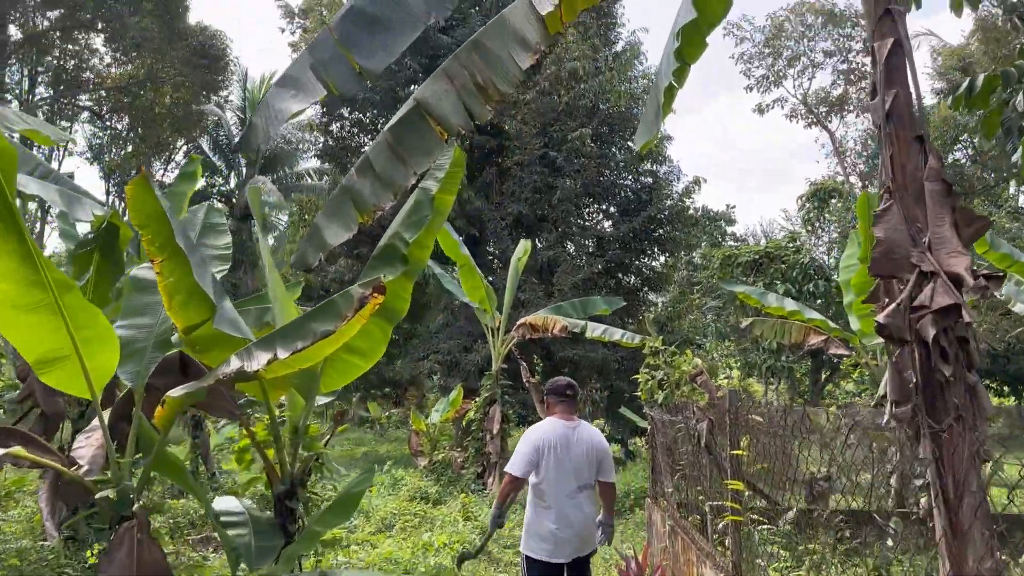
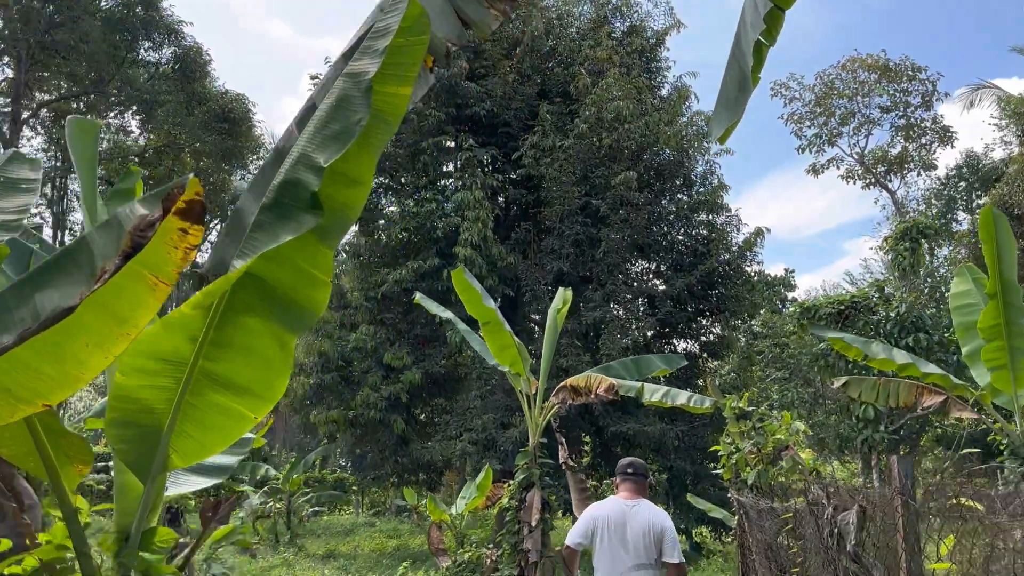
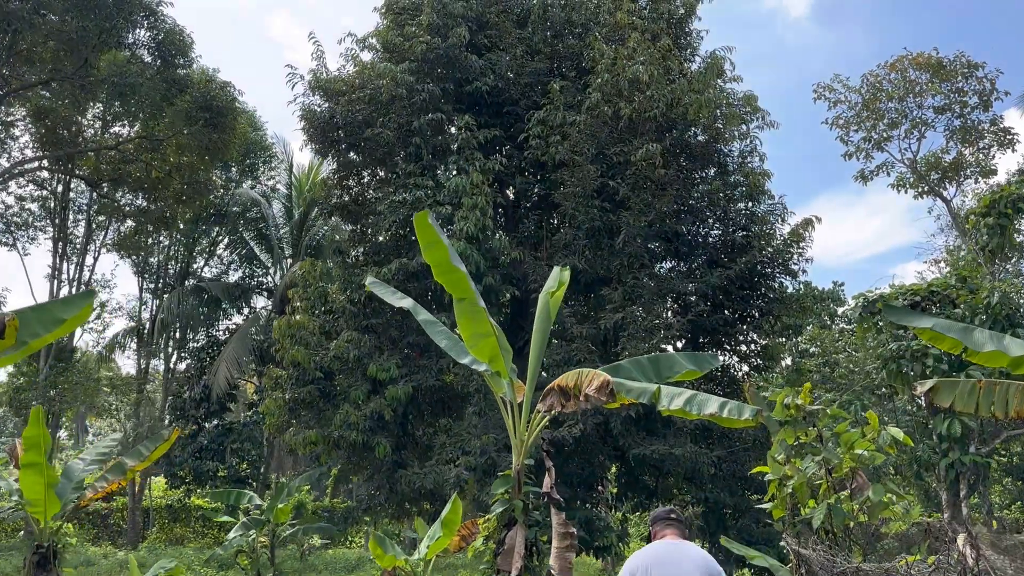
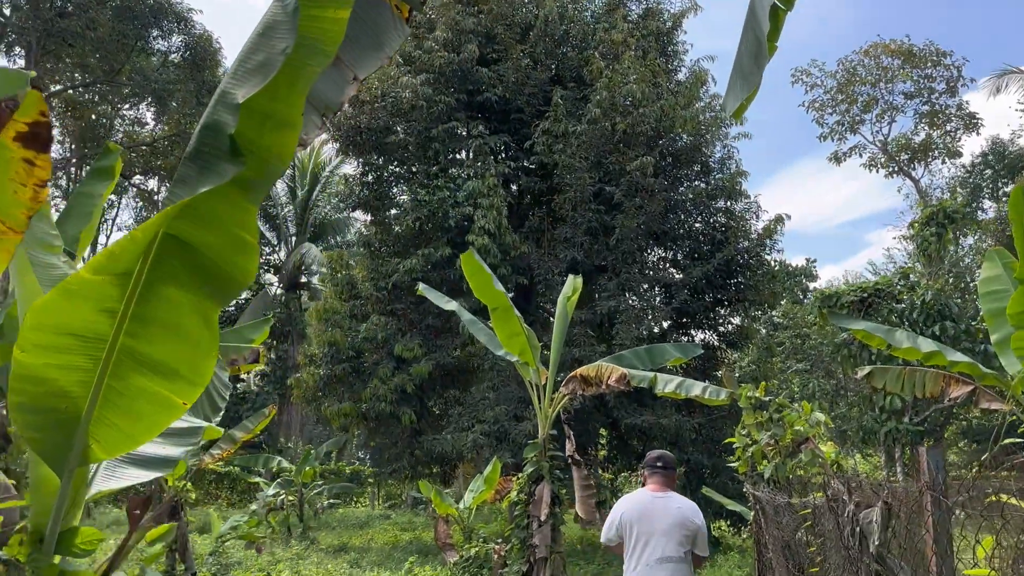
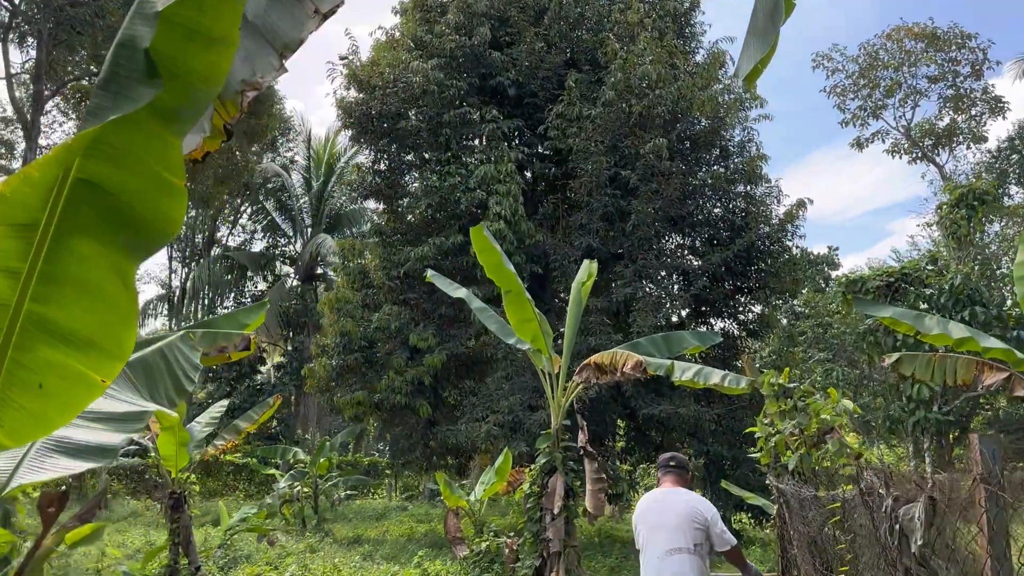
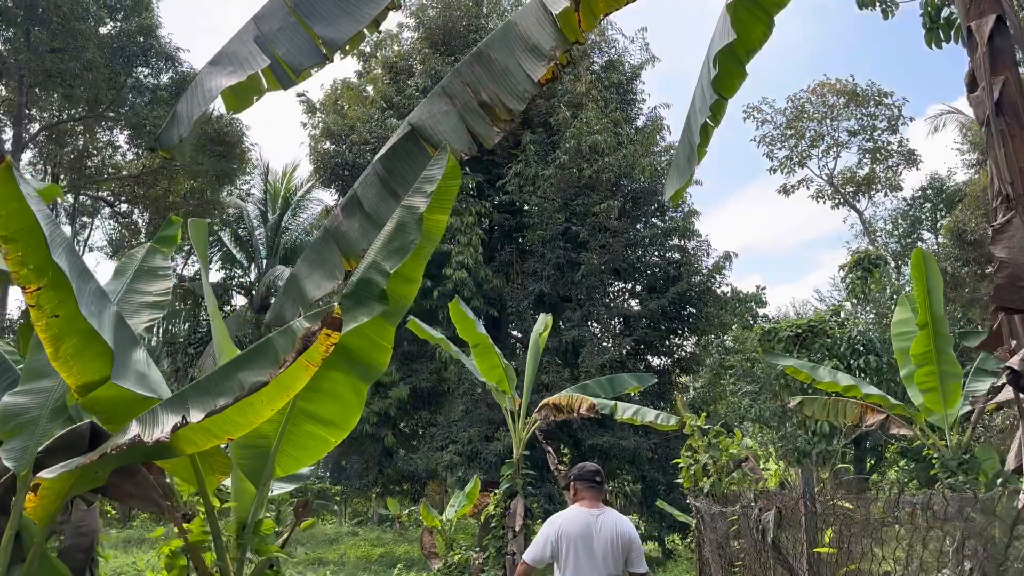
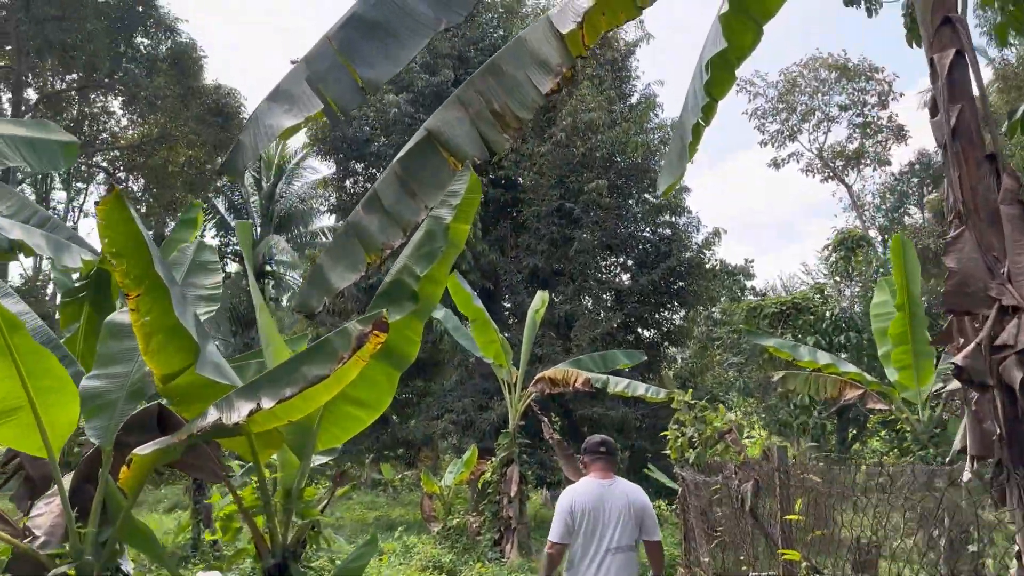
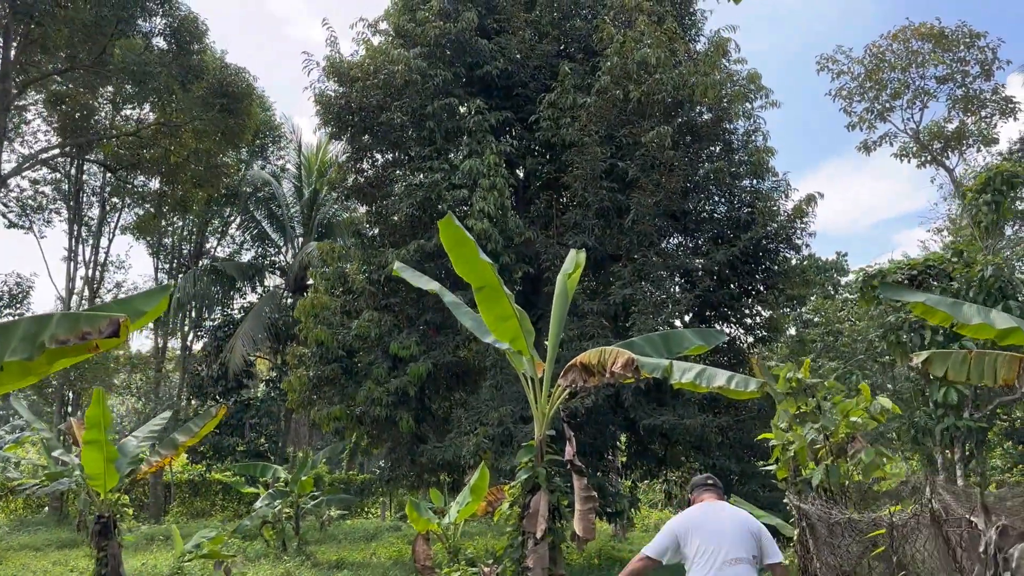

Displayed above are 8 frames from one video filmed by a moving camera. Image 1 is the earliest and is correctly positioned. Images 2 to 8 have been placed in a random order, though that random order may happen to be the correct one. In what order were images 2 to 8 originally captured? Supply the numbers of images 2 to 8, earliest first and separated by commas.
7, 6, 2, 4, 5, 8, 3
